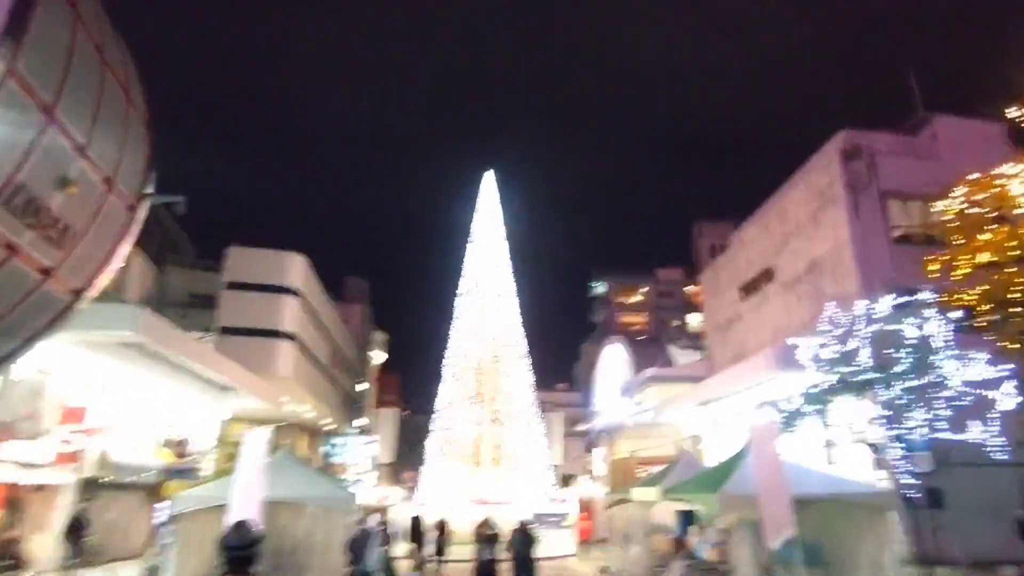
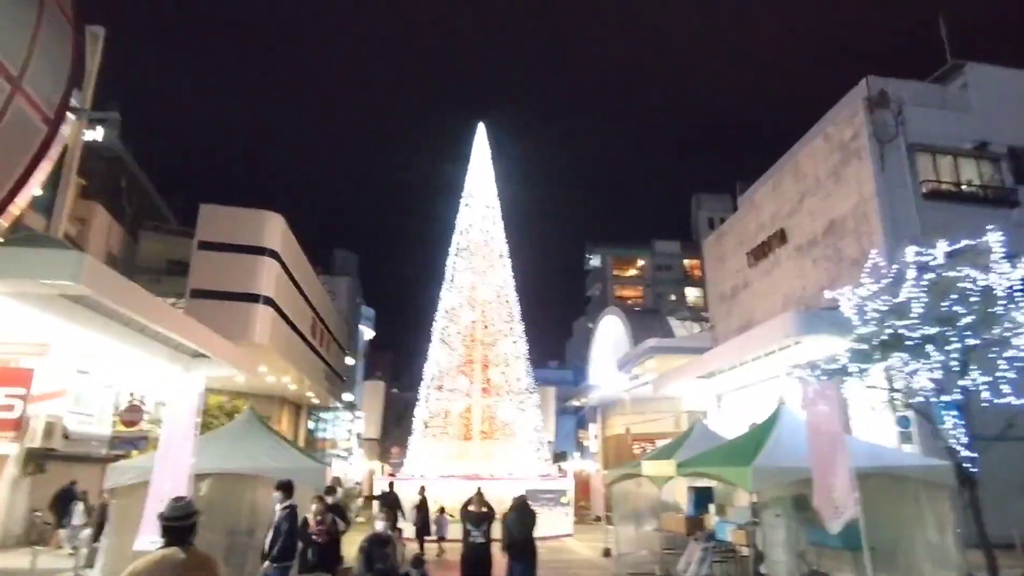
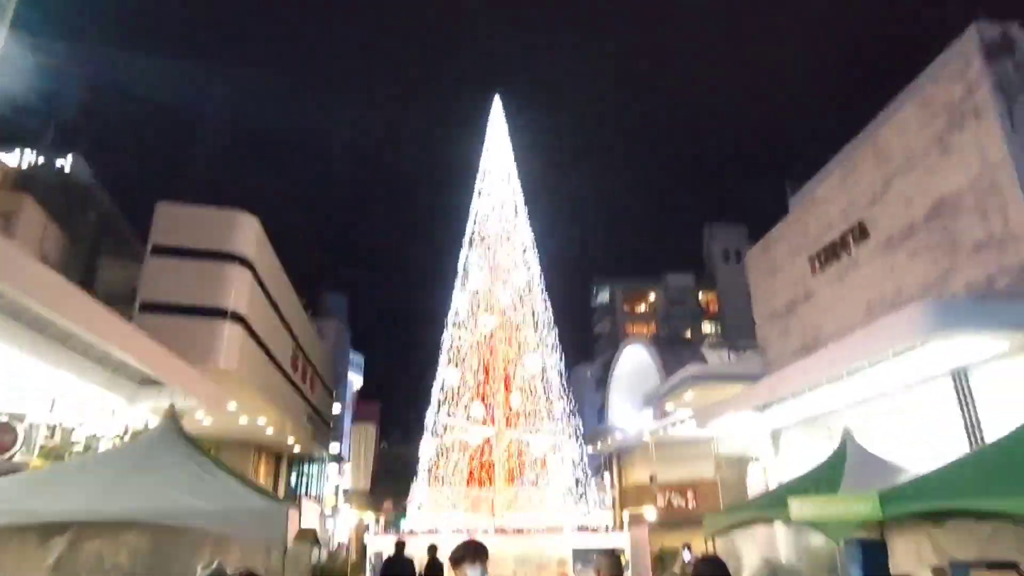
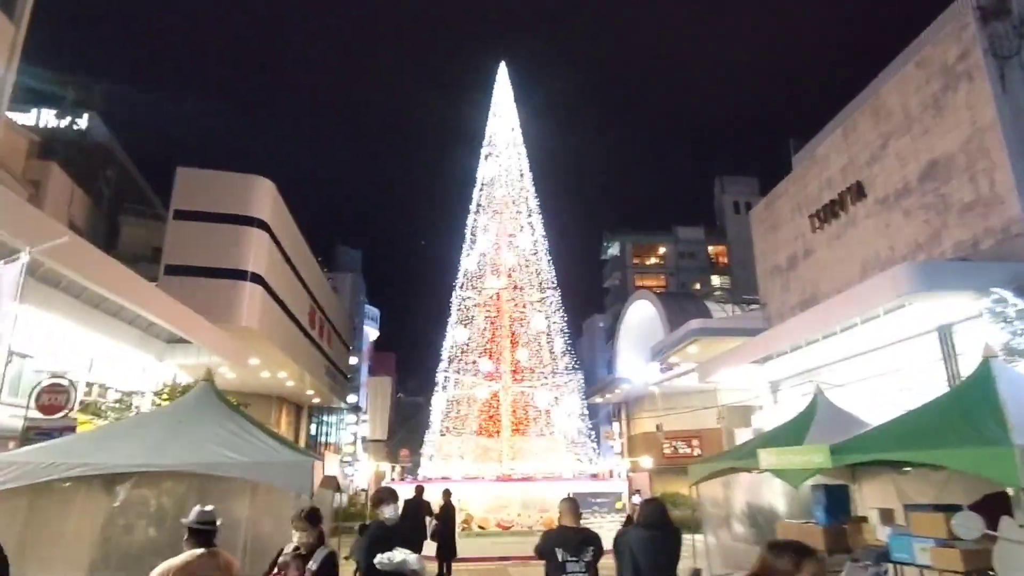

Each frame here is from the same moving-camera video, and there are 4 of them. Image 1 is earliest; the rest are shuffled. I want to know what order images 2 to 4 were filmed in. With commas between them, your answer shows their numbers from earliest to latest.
2, 4, 3
